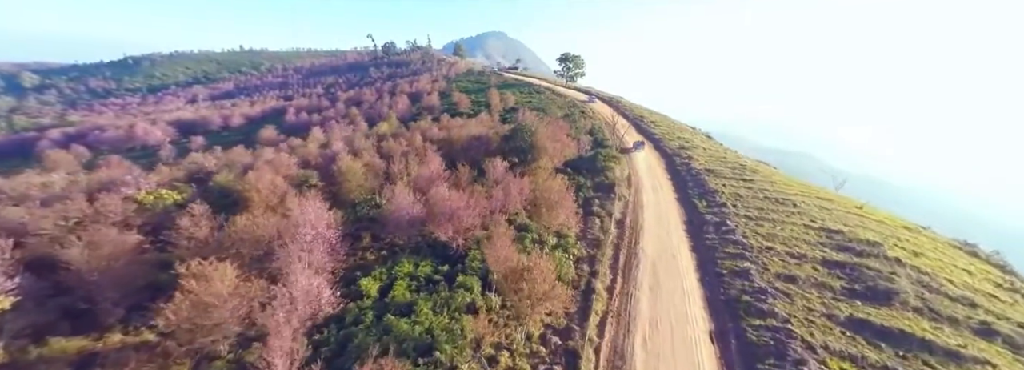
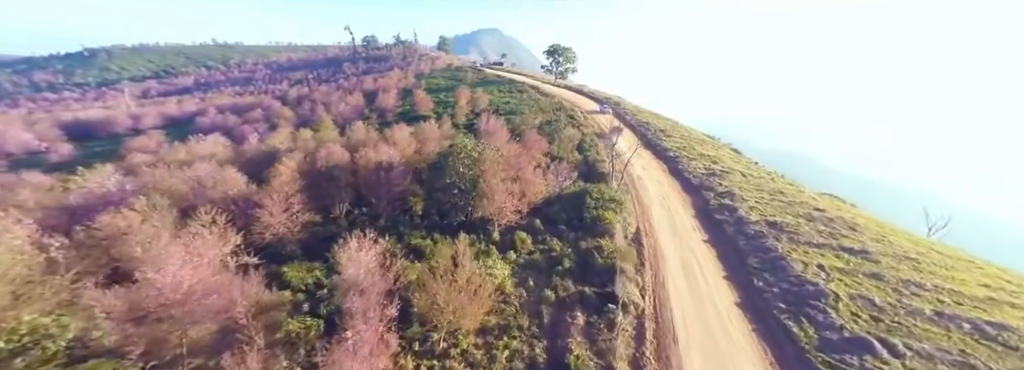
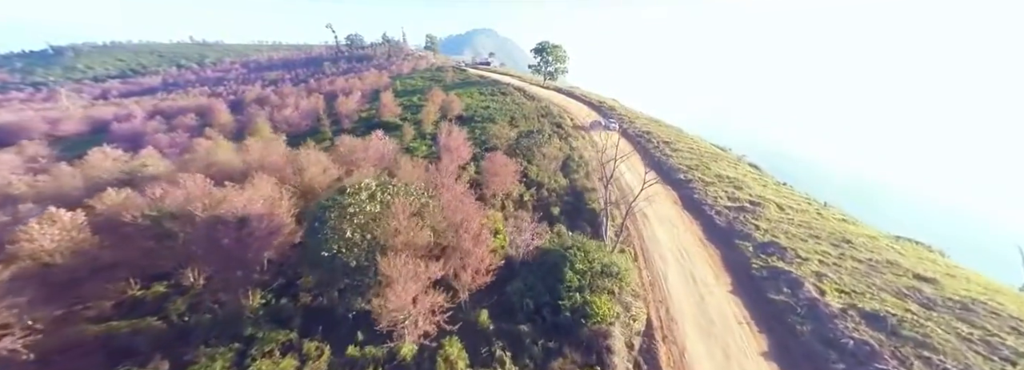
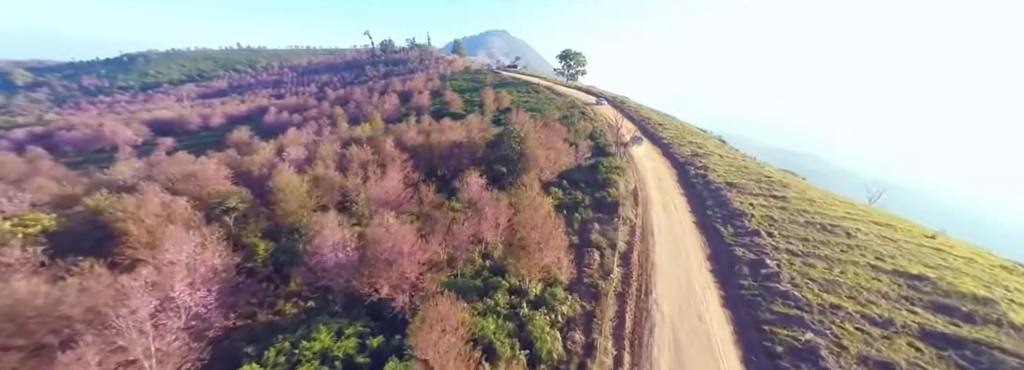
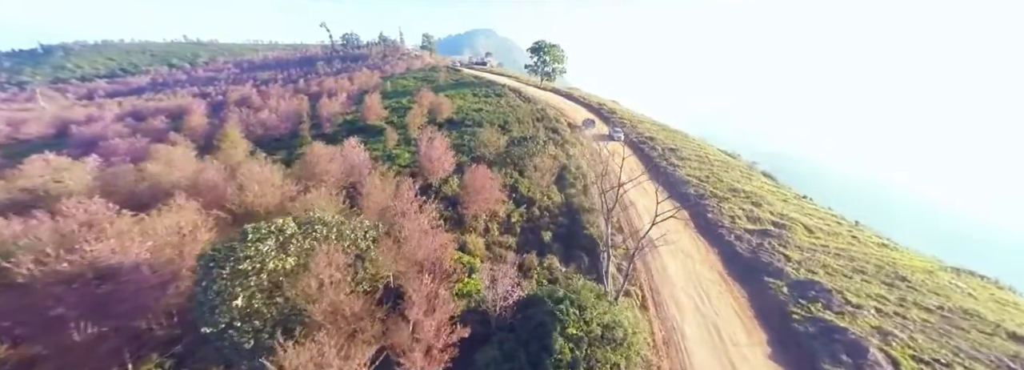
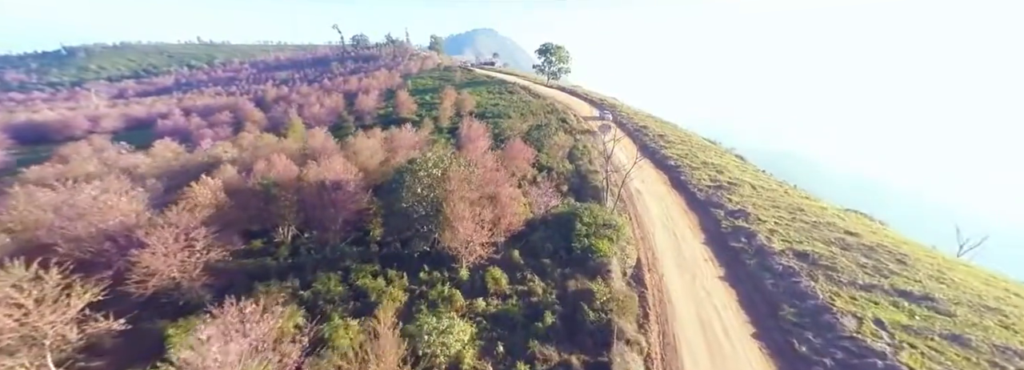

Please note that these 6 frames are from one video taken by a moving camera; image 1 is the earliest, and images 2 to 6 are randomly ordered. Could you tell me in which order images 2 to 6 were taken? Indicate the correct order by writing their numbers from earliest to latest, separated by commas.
4, 2, 6, 3, 5
